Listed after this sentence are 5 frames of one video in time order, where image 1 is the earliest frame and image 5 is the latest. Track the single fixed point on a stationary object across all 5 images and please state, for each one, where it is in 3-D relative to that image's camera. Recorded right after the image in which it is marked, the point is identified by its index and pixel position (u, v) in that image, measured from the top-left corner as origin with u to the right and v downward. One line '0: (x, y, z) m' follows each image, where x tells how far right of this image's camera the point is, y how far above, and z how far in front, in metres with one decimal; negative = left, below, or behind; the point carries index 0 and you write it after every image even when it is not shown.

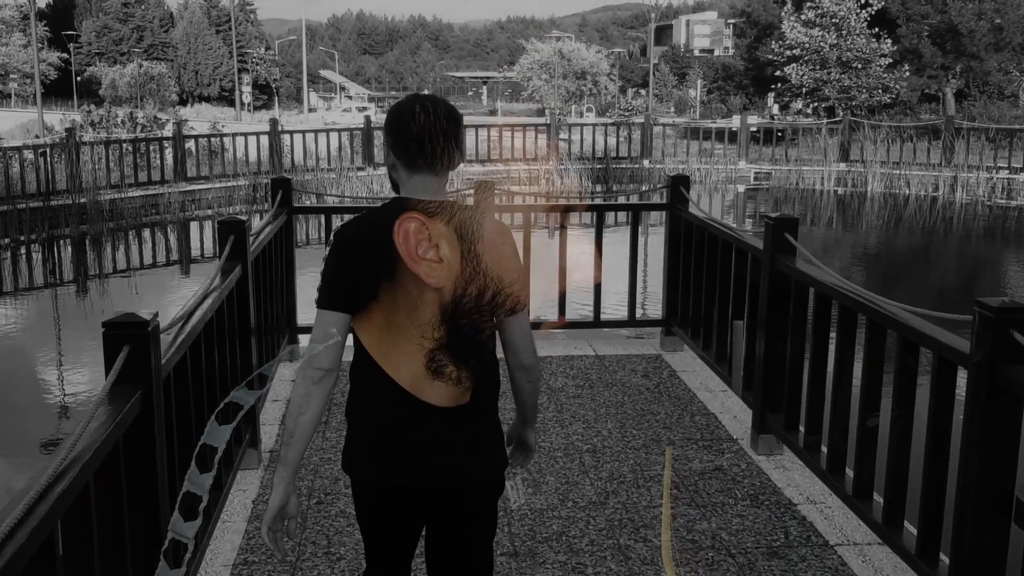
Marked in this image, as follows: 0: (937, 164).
0: (+7.0, +2.0, +15.5) m
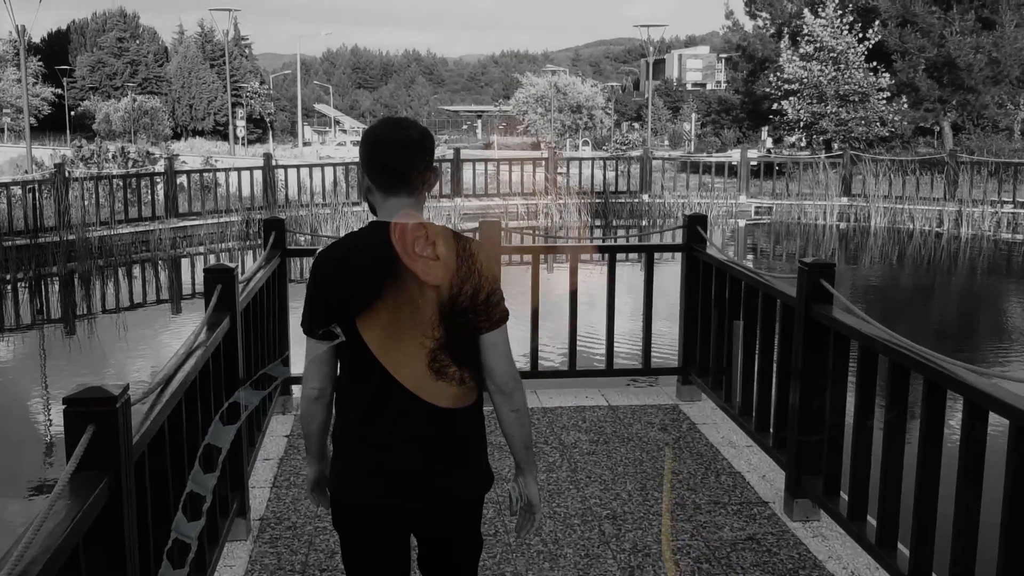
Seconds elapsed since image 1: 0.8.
0: (+7.0, +1.5, +15.3) m
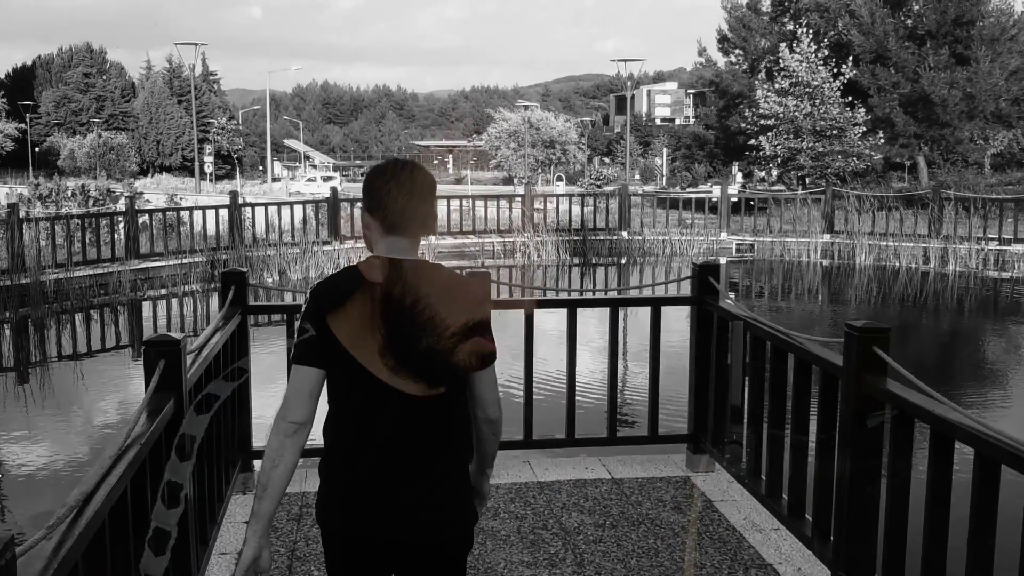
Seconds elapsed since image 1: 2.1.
0: (+6.6, +0.9, +15.1) m
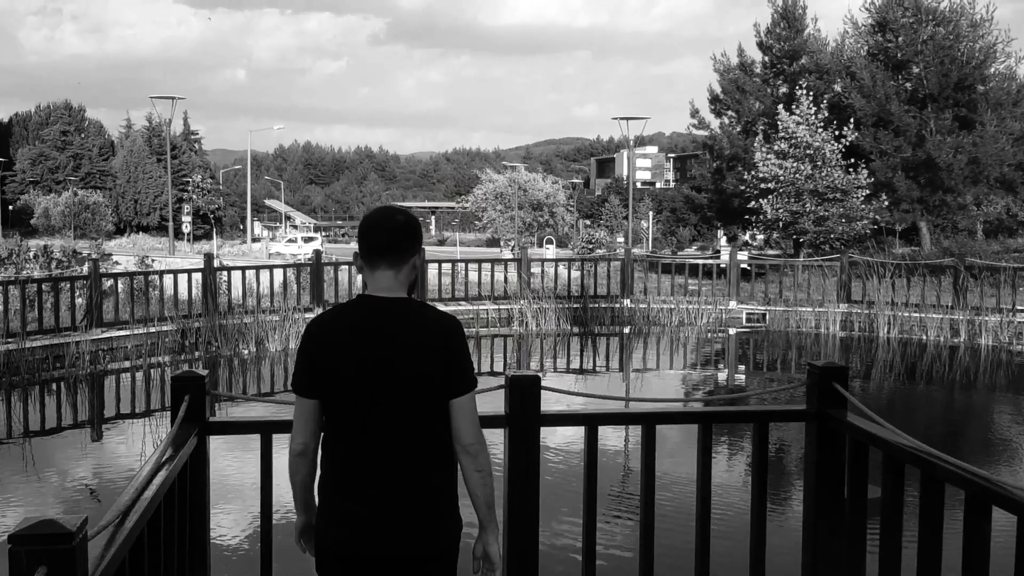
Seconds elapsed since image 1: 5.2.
0: (+6.6, -0.2, +14.2) m
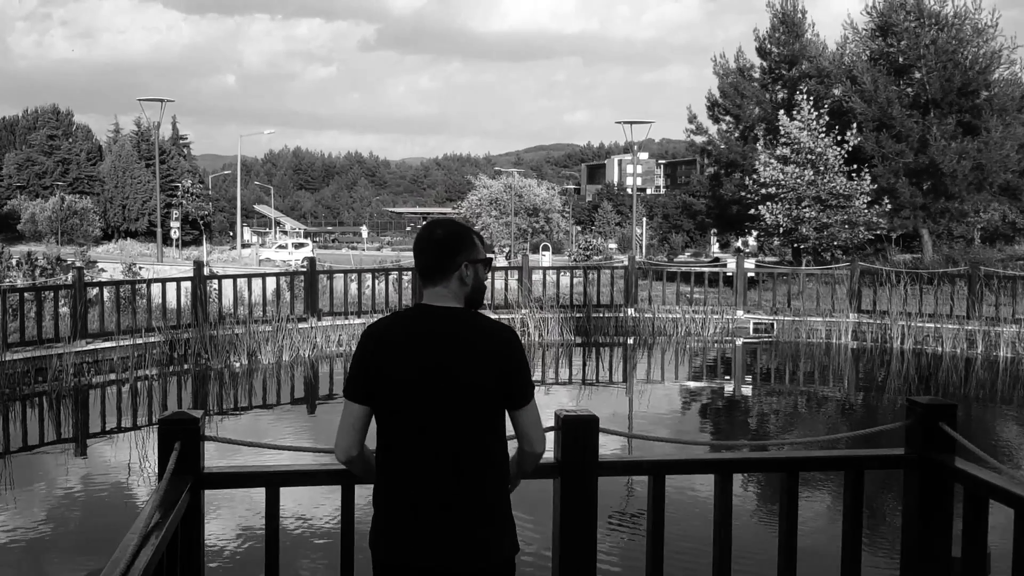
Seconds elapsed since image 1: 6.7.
0: (+6.6, -0.4, +13.8) m
